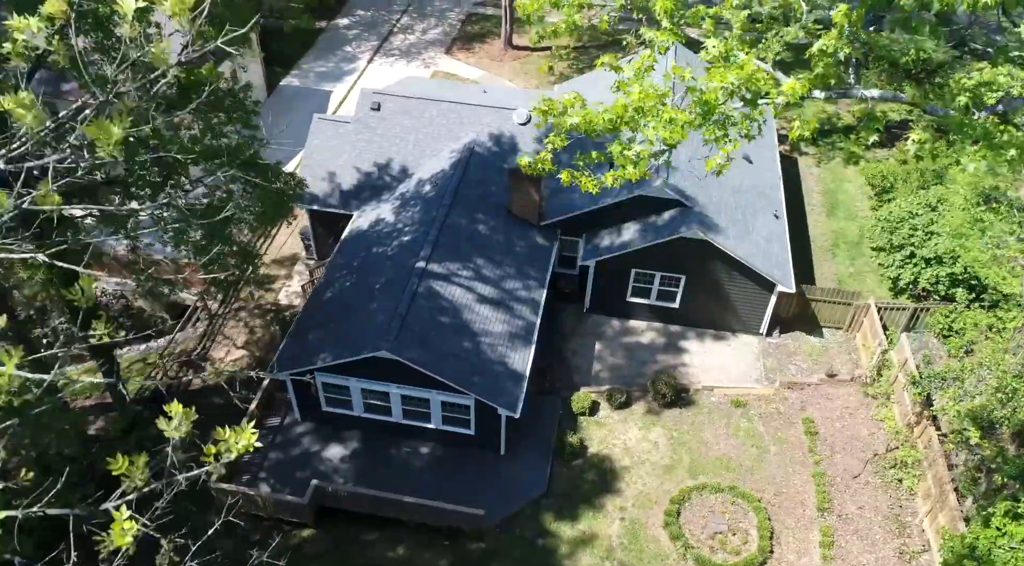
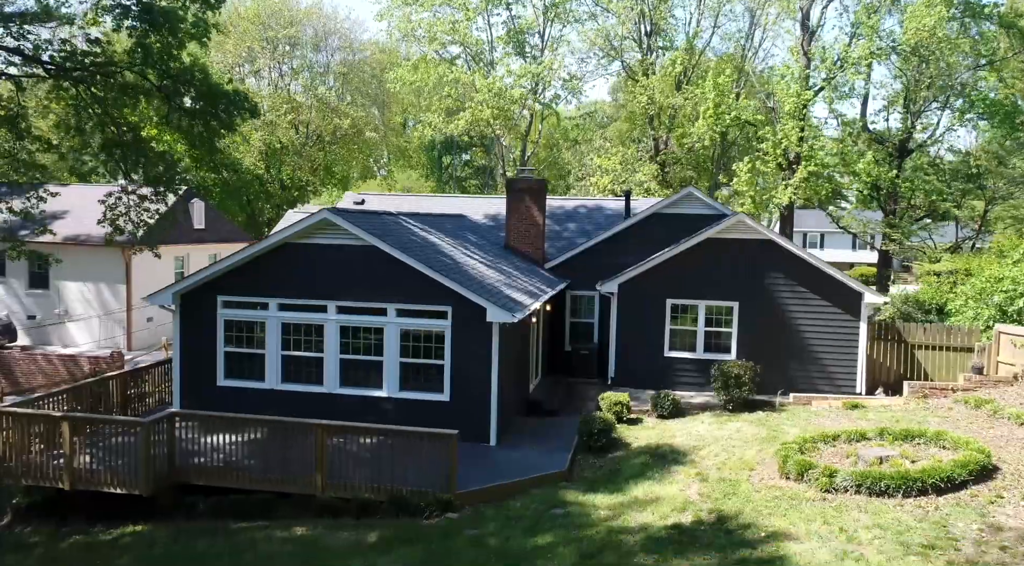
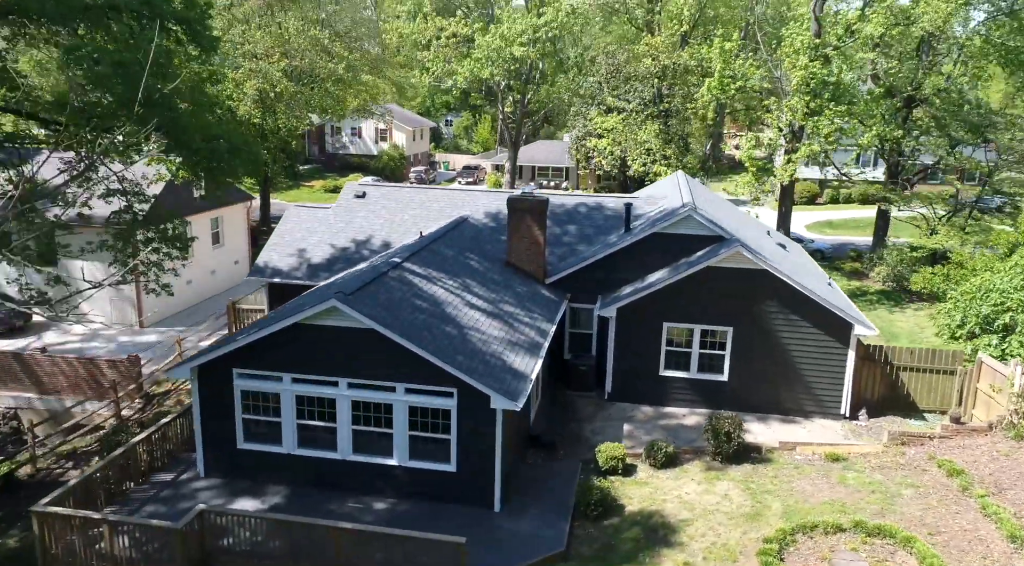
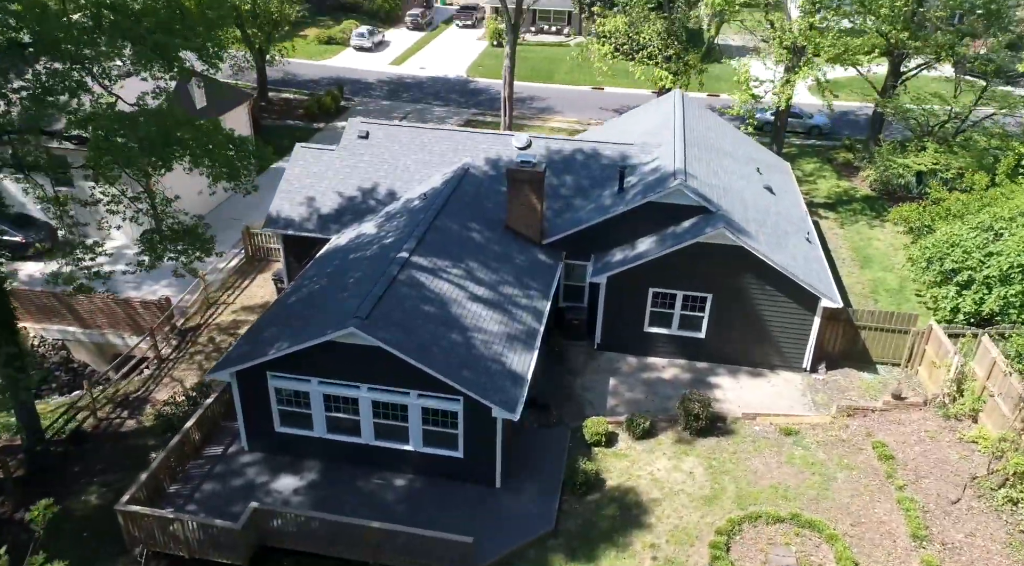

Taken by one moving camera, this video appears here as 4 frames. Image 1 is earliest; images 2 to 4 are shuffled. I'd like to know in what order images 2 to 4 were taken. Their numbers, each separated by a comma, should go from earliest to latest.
4, 3, 2
